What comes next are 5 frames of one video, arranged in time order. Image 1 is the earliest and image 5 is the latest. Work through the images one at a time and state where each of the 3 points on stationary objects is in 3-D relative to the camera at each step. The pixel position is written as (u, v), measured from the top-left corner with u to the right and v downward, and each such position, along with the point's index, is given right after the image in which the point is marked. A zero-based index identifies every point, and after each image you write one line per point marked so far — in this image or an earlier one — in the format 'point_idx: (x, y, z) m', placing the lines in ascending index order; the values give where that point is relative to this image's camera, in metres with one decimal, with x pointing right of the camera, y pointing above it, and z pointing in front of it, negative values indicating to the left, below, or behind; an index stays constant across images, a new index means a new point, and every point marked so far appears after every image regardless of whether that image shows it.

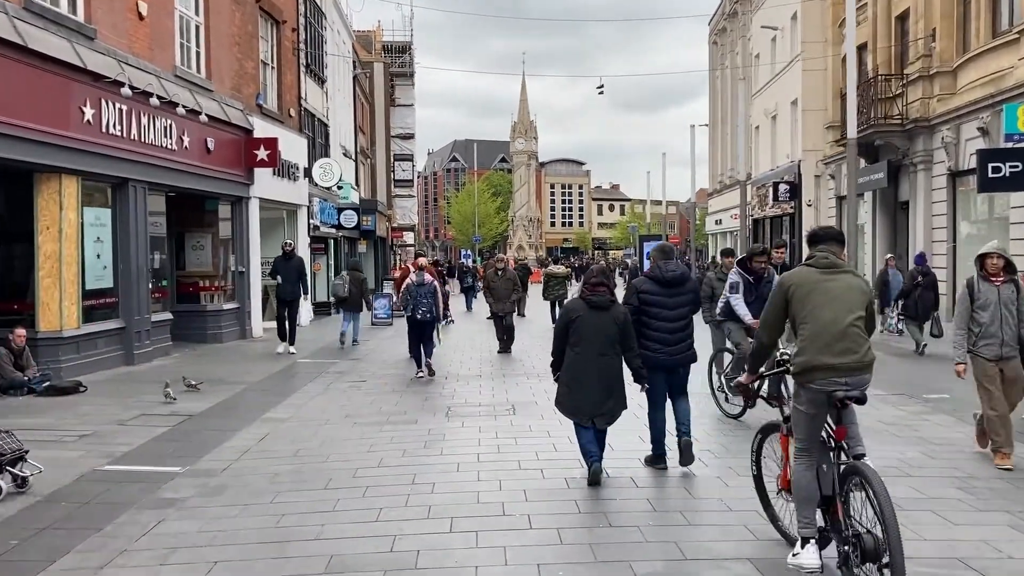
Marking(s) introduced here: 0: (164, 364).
0: (-5.3, -1.1, +13.7) m
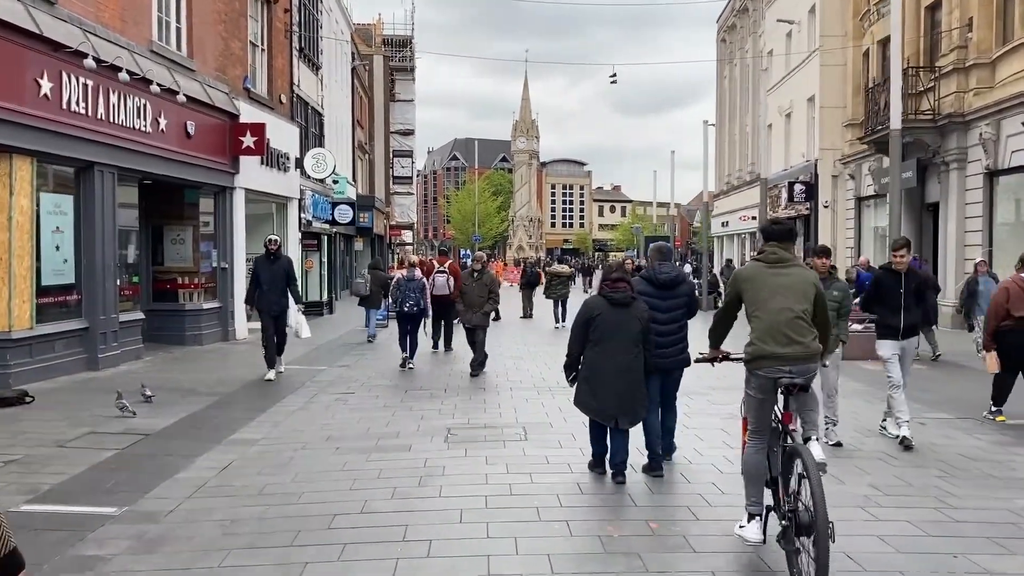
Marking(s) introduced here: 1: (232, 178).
0: (-5.2, -1.1, +12.3) m
1: (-5.2, +2.0, +16.6) m
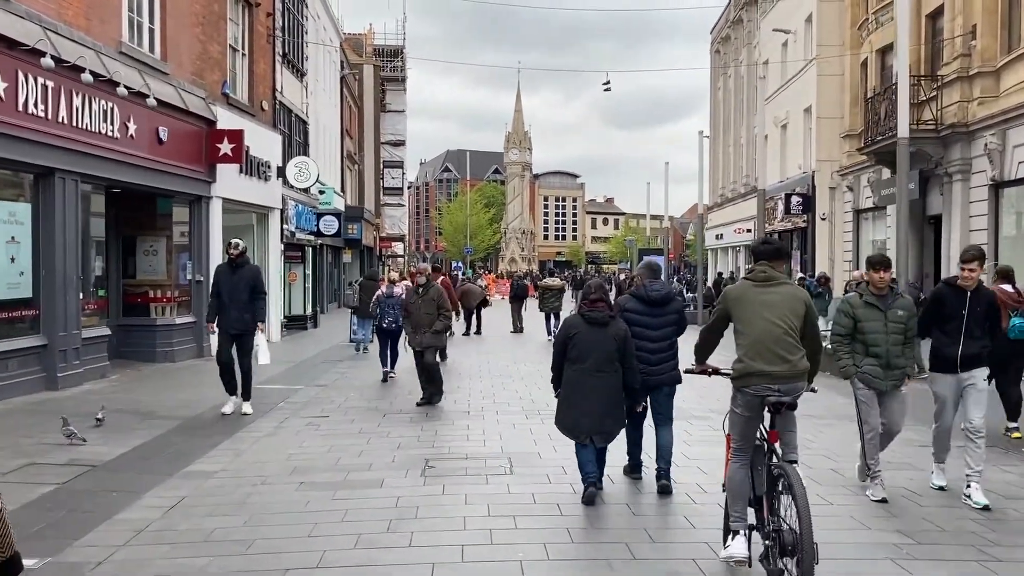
0: (-5.3, -1.3, +11.6) m
1: (-5.3, +1.8, +15.9) m
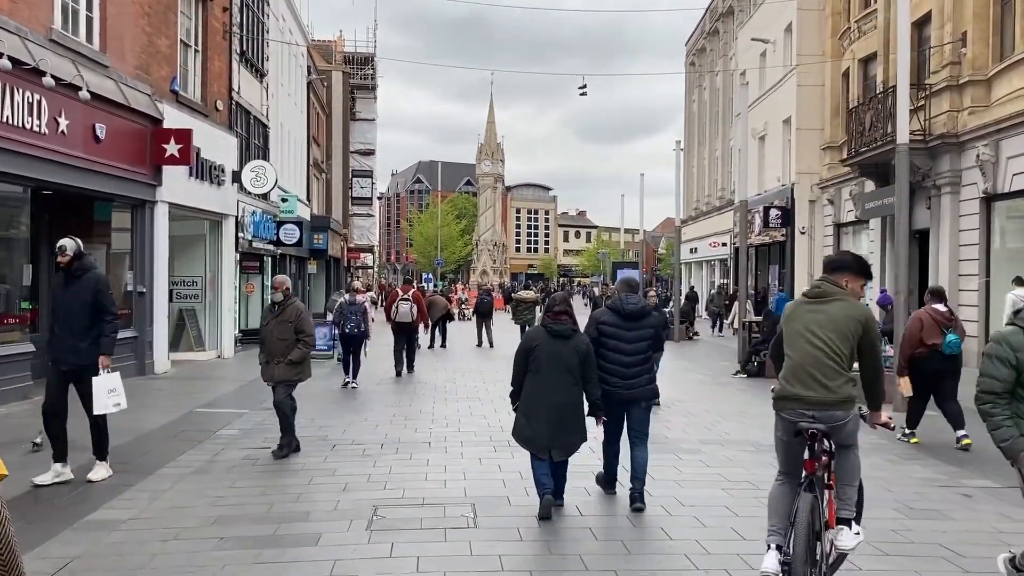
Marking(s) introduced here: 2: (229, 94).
0: (-5.7, -1.4, +10.3) m
1: (-5.8, +1.6, +14.7) m
2: (-5.7, +3.9, +18.4) m
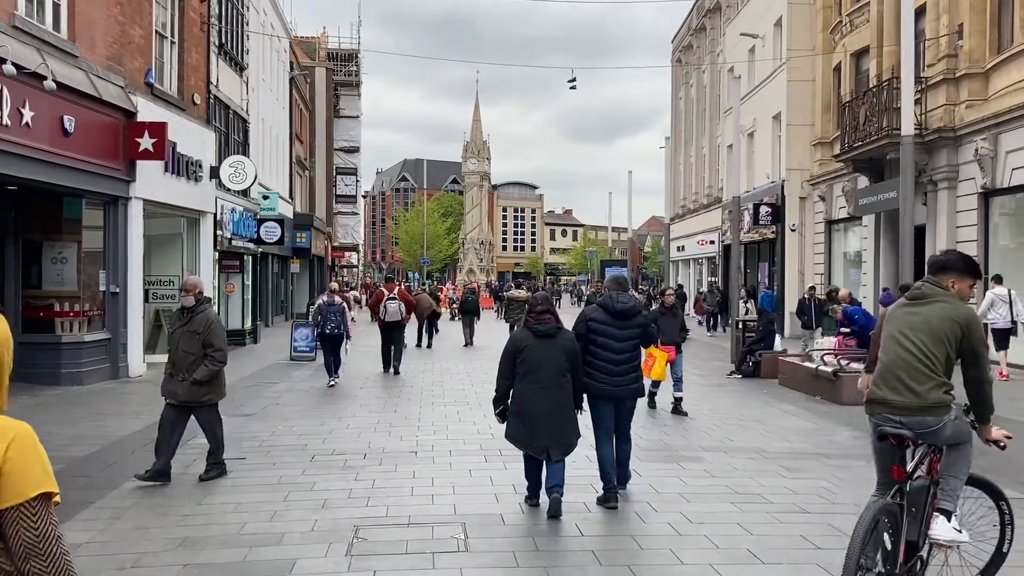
0: (-5.8, -1.4, +9.7) m
1: (-6.0, +1.6, +14.1) m
2: (-6.0, +4.0, +17.8) m
